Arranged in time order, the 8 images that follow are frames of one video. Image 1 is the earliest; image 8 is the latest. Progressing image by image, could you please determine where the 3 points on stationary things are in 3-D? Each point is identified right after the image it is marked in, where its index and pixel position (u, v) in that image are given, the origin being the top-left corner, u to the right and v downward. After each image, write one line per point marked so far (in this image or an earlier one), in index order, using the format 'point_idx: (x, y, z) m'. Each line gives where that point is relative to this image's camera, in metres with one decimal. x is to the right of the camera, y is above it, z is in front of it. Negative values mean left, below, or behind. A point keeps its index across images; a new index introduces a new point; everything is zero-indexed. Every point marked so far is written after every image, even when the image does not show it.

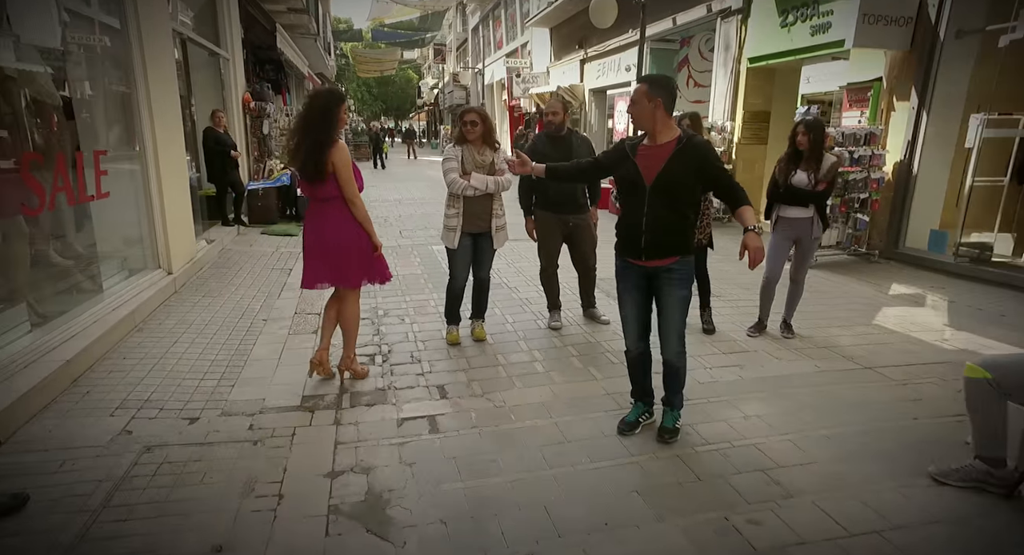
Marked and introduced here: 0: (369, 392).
0: (-0.9, -0.7, +3.7) m
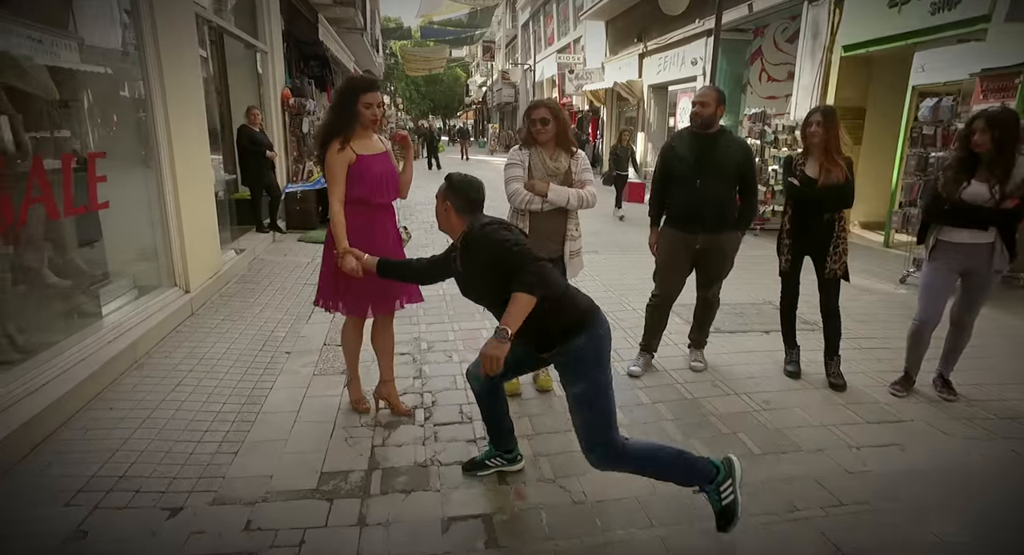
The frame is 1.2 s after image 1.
0: (-0.5, -0.9, +2.8) m
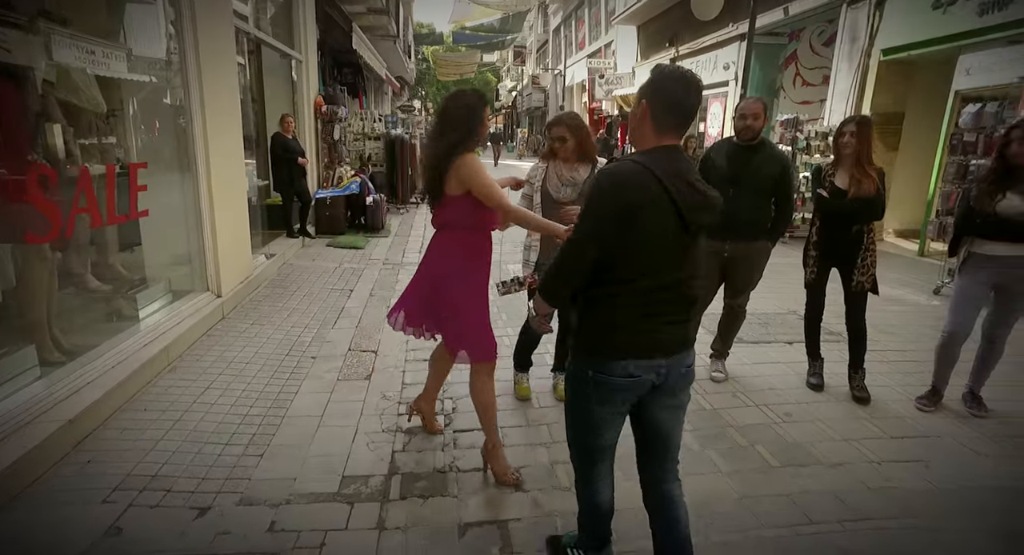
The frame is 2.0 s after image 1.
0: (-0.4, -1.0, +2.9) m
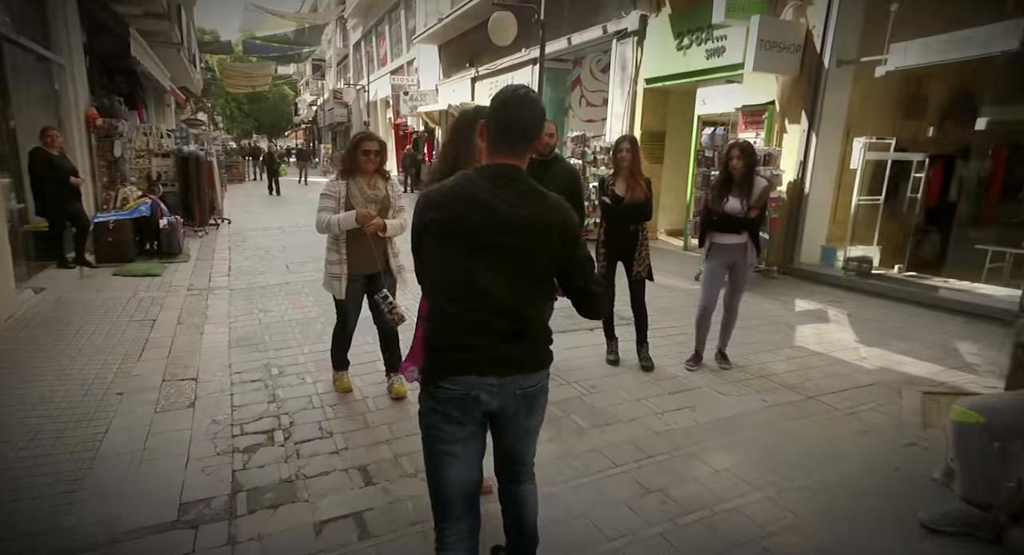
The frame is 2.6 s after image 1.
0: (-1.2, -1.0, +2.9) m
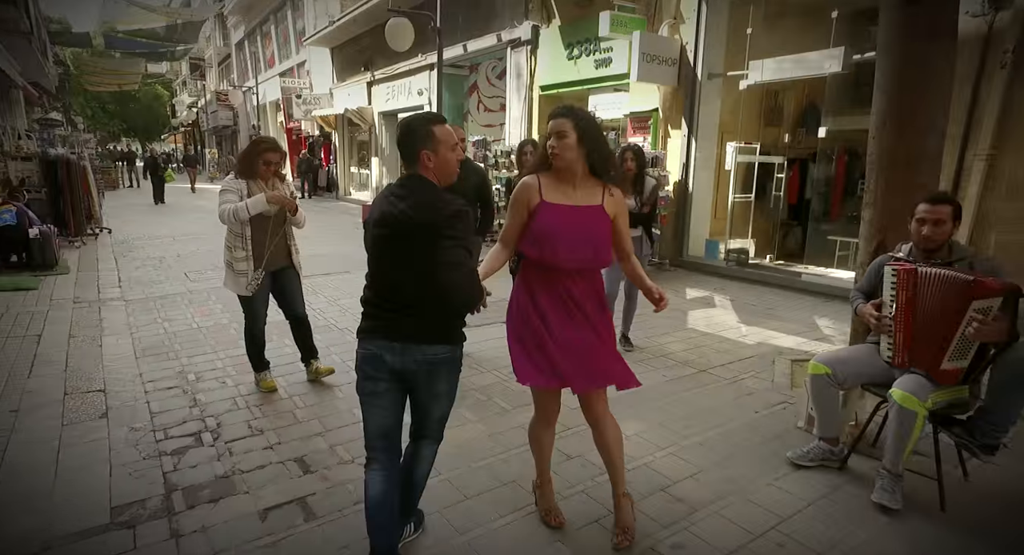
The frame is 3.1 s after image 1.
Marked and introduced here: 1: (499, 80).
0: (-1.5, -1.0, +3.0) m
1: (-0.3, +4.3, +12.9) m
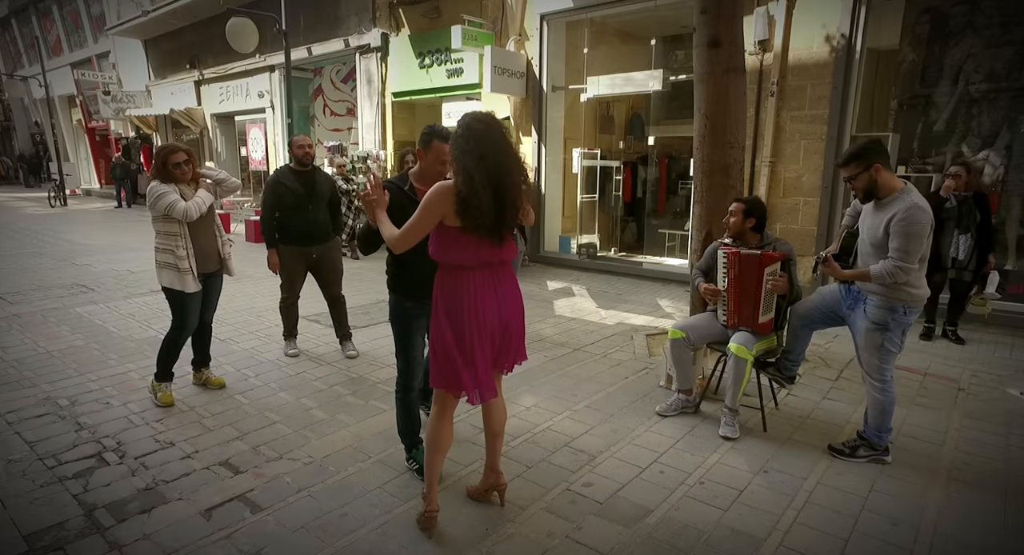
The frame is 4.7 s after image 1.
0: (-1.9, -1.1, +2.9) m
1: (-3.6, +4.2, +12.9) m
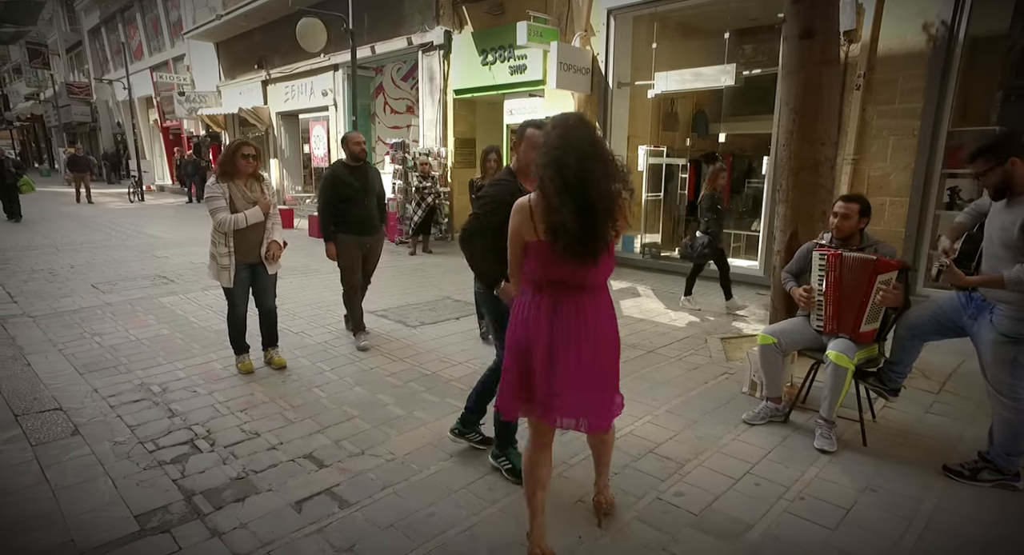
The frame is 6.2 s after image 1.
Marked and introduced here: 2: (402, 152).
0: (-1.4, -1.0, +3.0) m
1: (-2.3, +4.2, +13.0) m
2: (-2.1, +2.3, +11.0) m
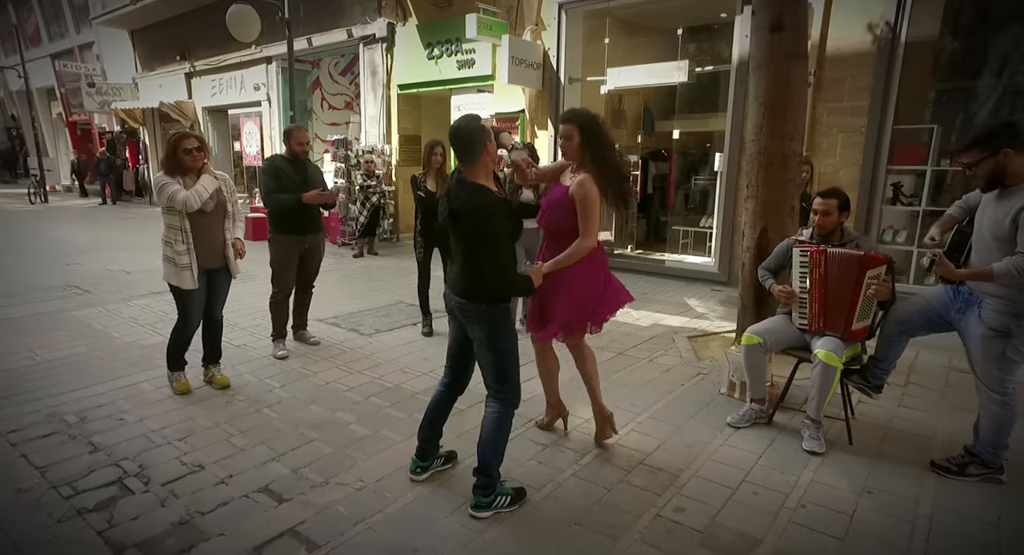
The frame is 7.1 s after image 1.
0: (-1.5, -1.1, +2.5) m
1: (-3.5, +4.2, +12.4) m
2: (-3.0, +2.3, +10.4) m
